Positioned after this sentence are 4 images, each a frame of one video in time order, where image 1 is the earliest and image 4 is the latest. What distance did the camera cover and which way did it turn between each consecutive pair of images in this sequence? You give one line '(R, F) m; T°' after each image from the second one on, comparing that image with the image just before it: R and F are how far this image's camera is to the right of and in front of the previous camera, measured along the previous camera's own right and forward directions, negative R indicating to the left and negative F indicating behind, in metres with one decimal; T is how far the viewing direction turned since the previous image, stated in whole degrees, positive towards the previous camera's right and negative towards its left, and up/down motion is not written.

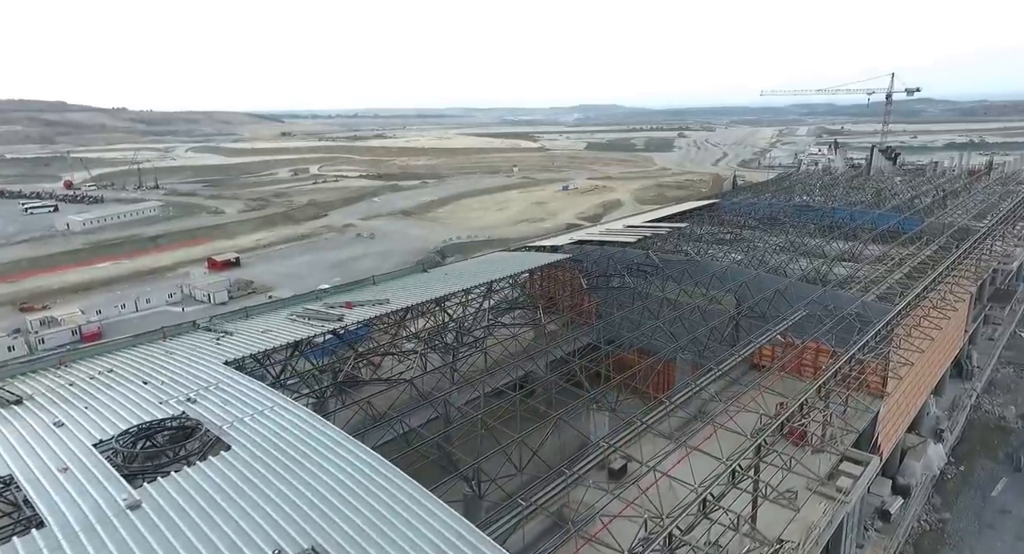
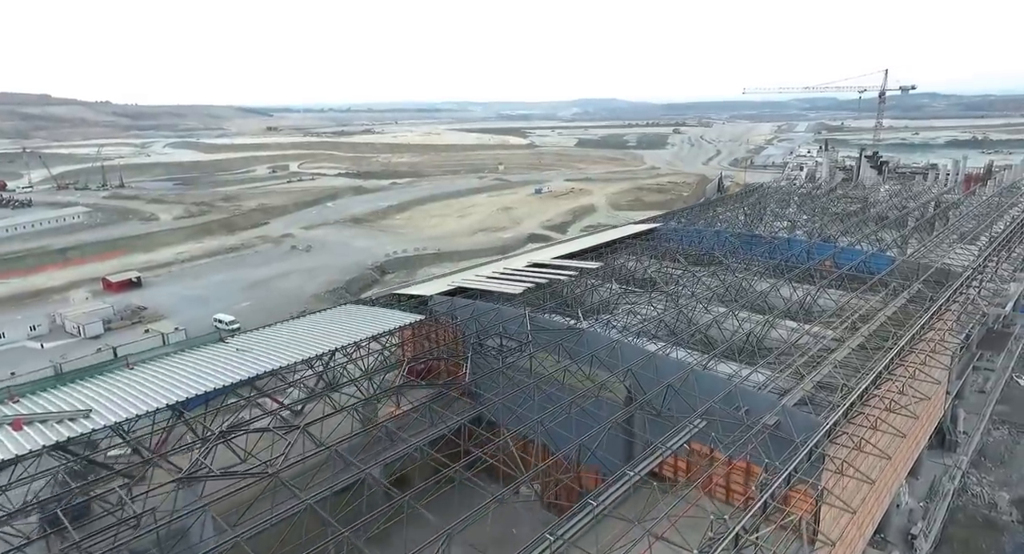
(+4.2, +5.3) m; 0°
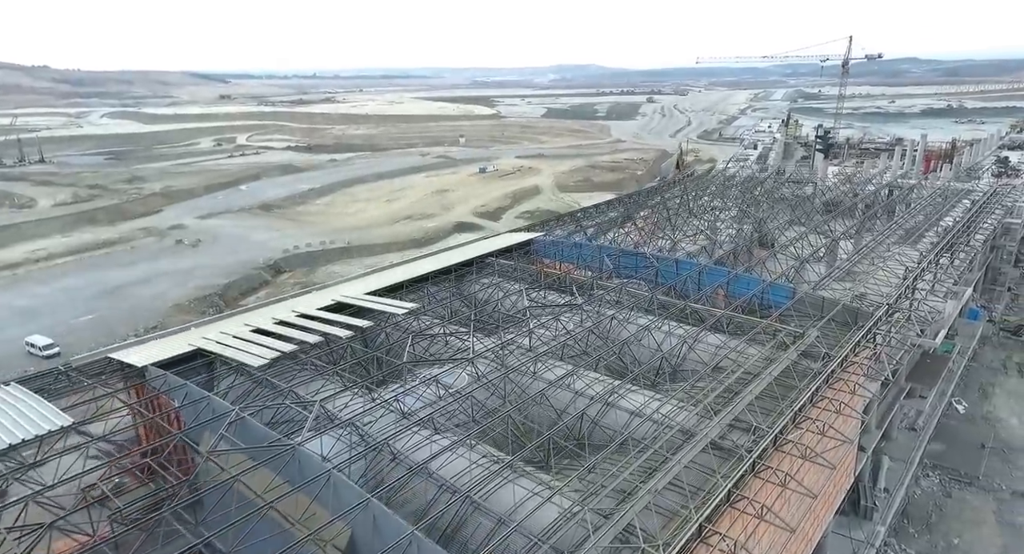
(+5.1, +5.4) m; +2°
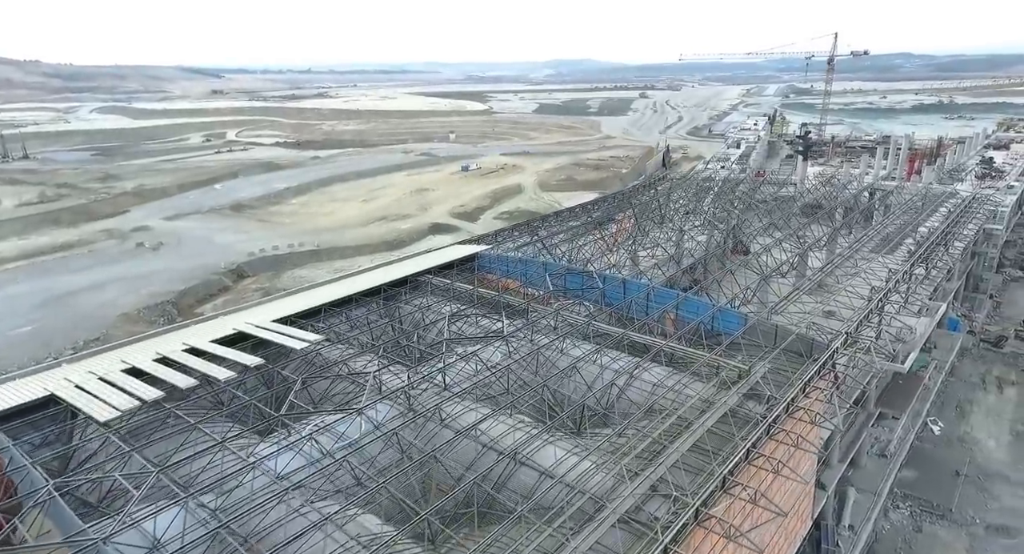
(+1.7, +1.6) m; 0°
